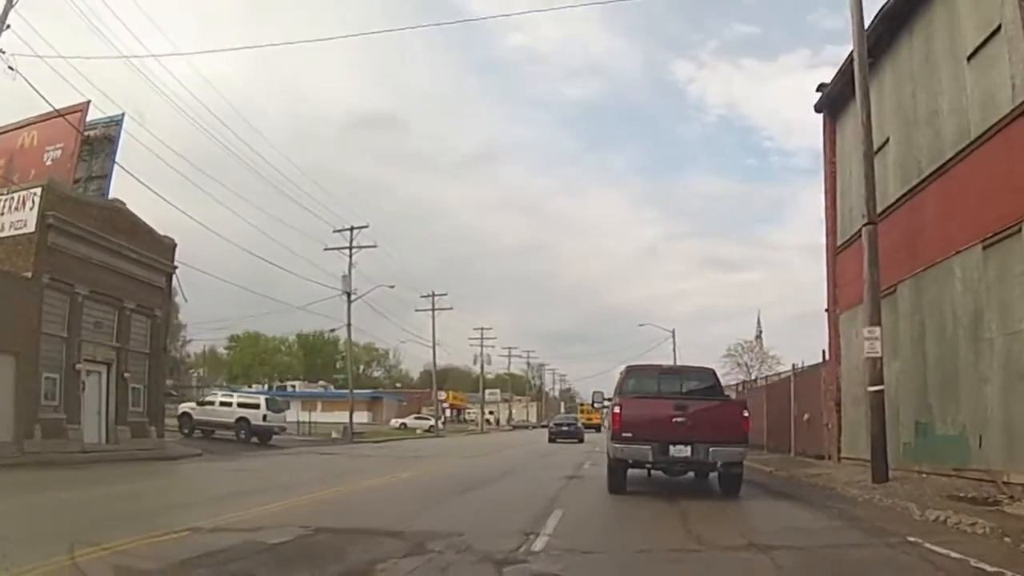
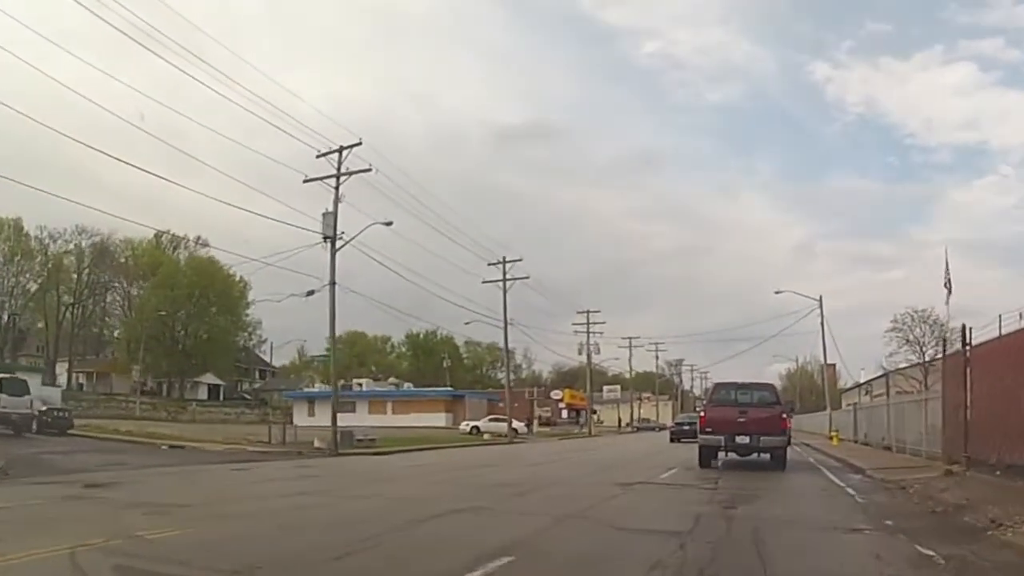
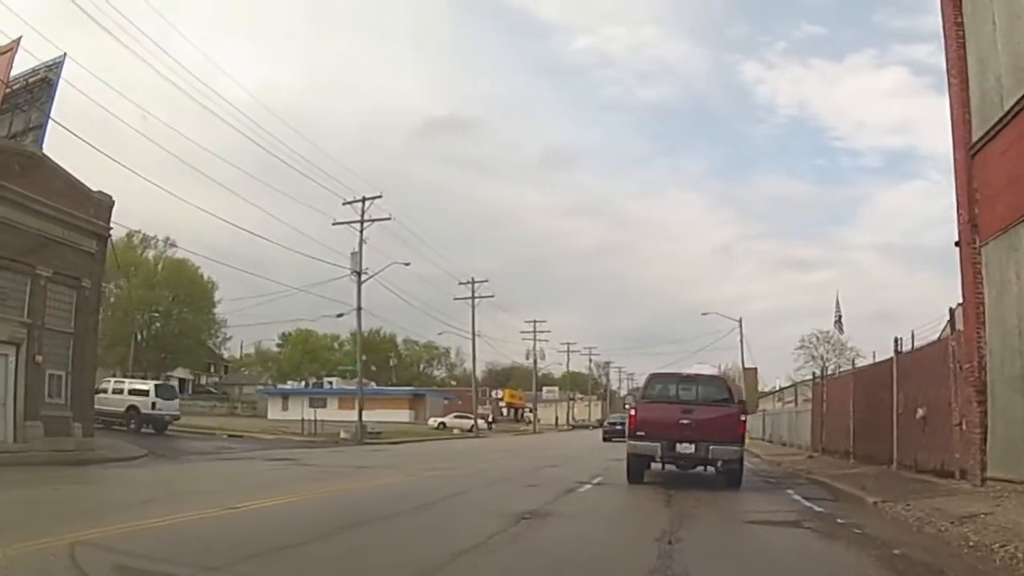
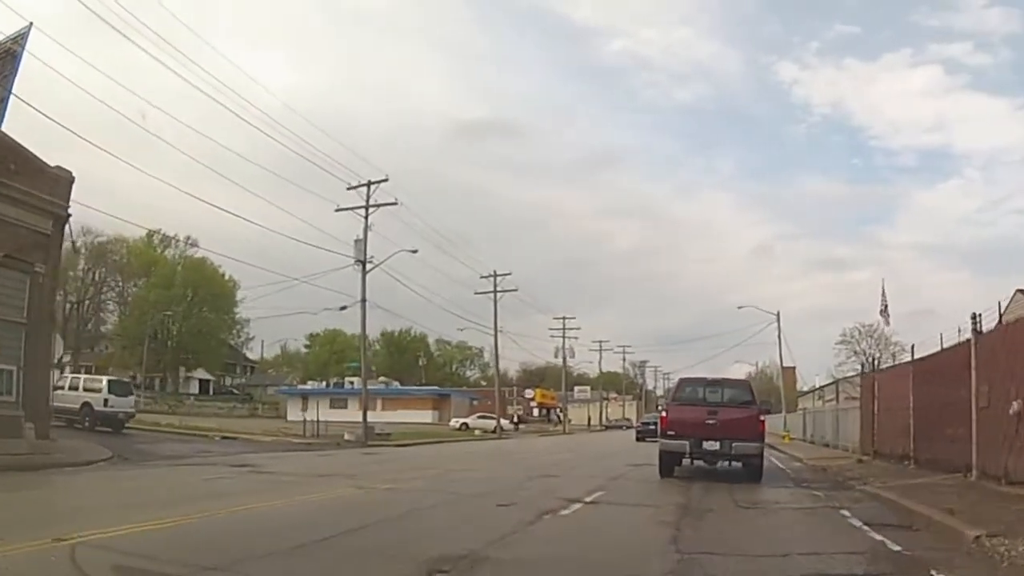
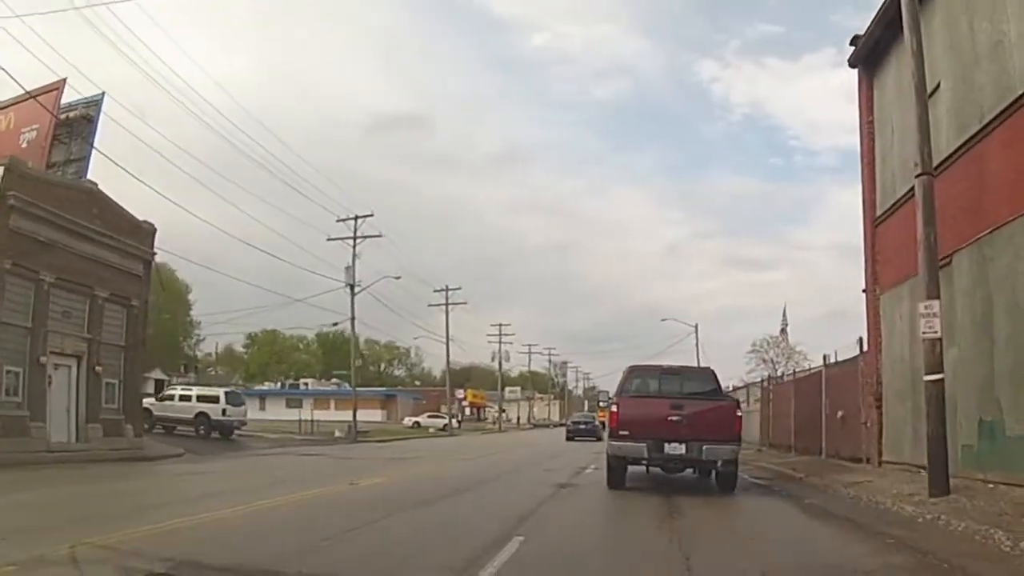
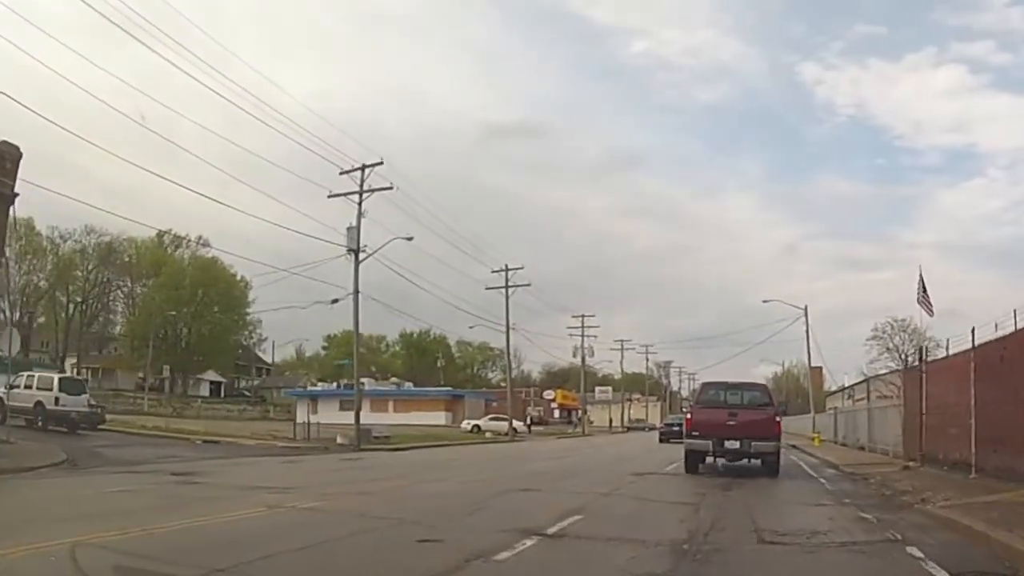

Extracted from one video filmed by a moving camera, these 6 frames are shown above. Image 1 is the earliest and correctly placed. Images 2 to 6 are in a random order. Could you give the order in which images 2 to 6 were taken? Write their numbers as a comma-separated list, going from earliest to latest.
5, 3, 4, 6, 2
